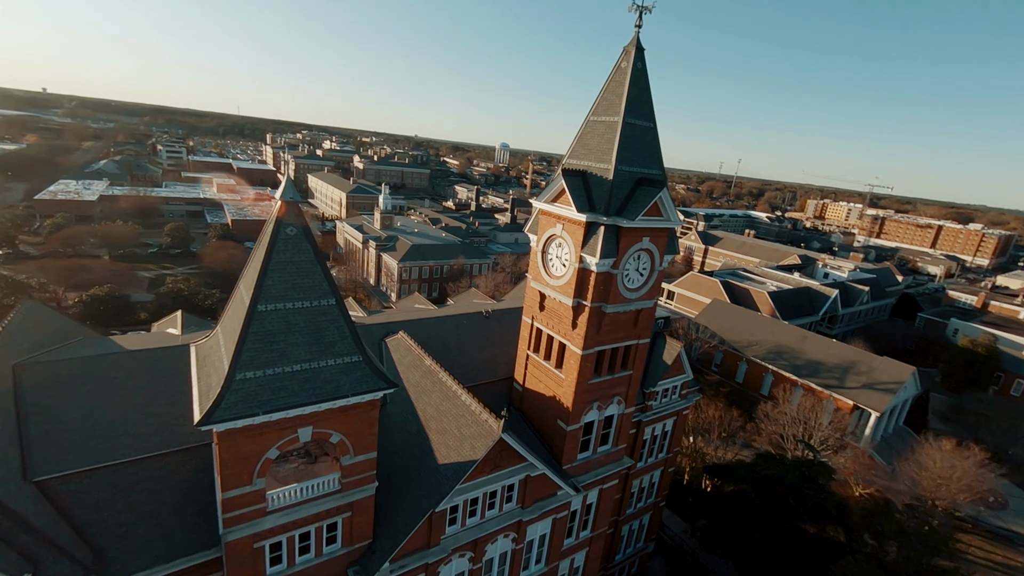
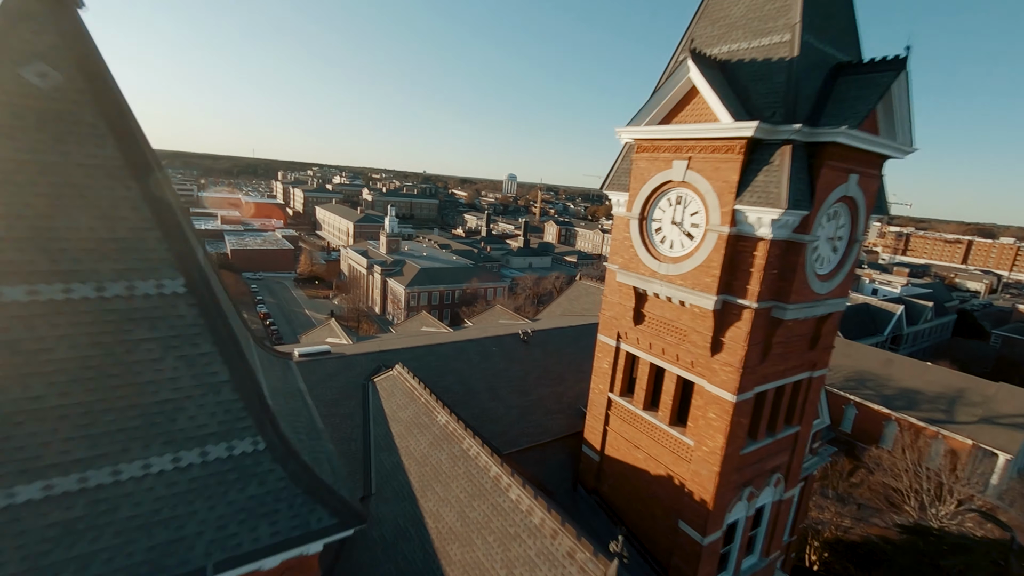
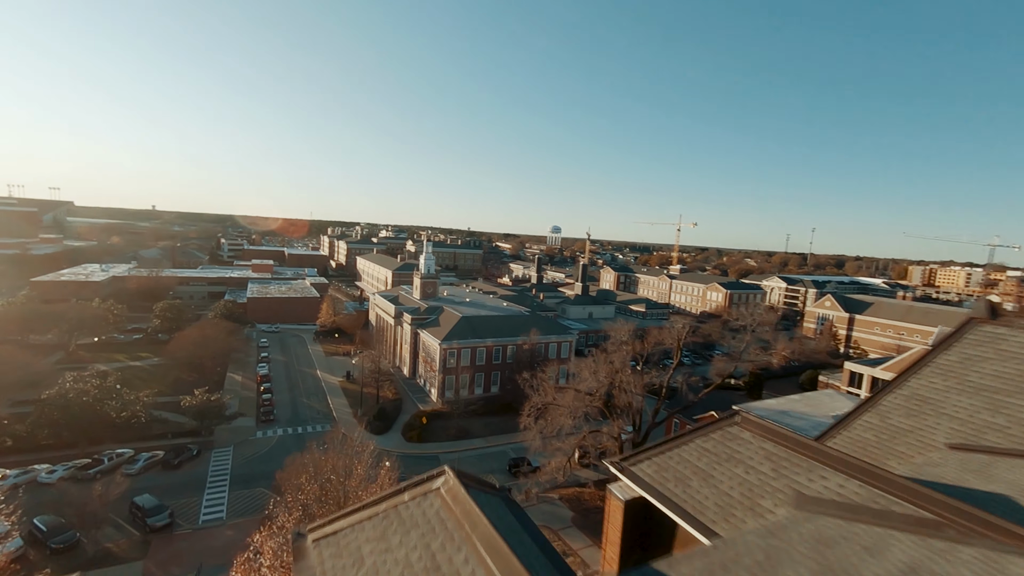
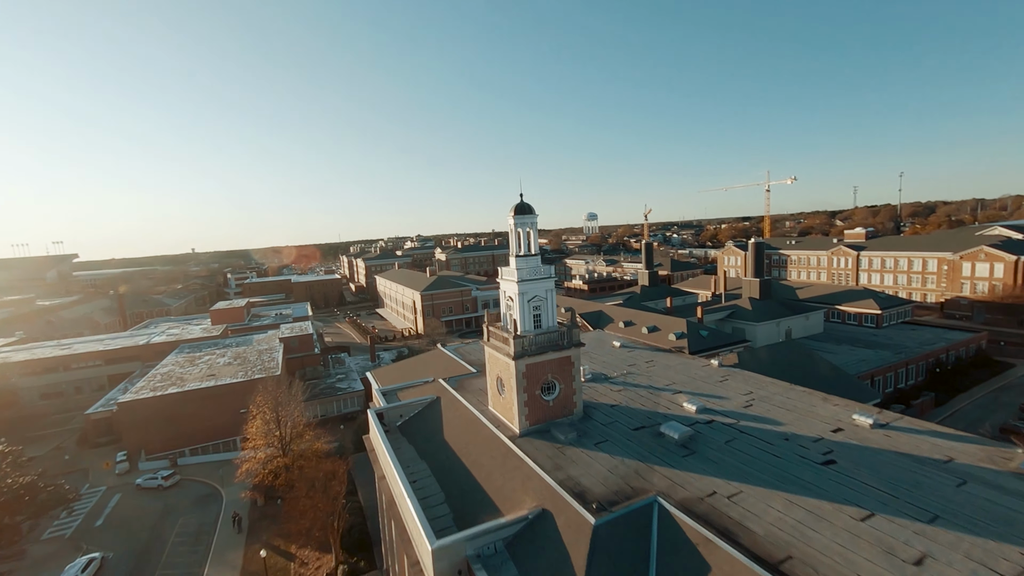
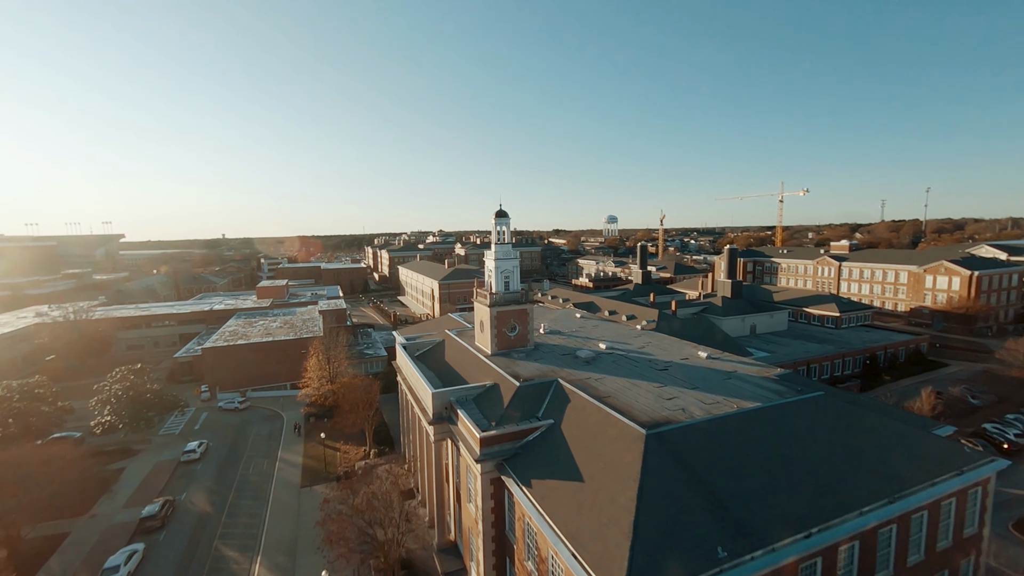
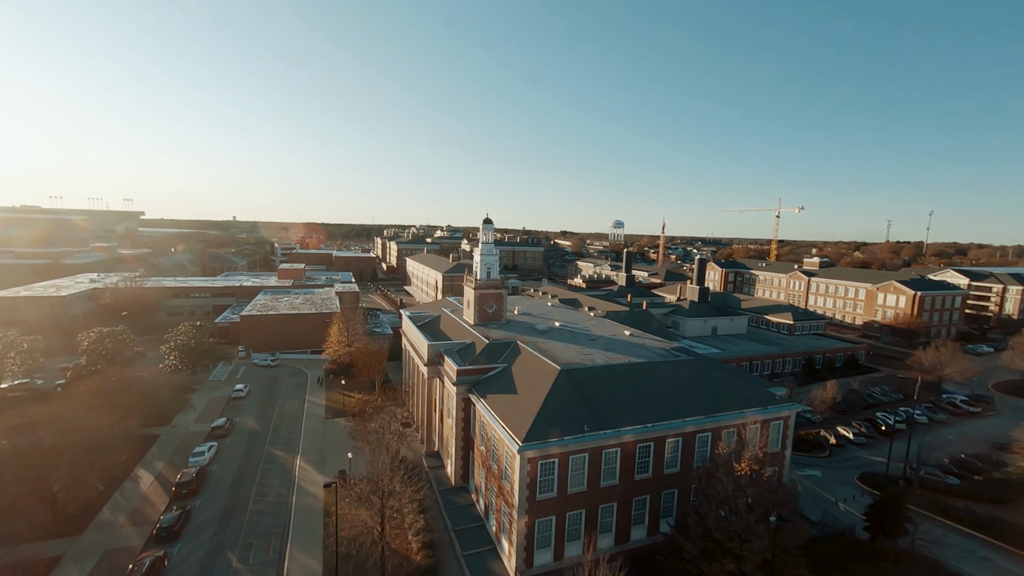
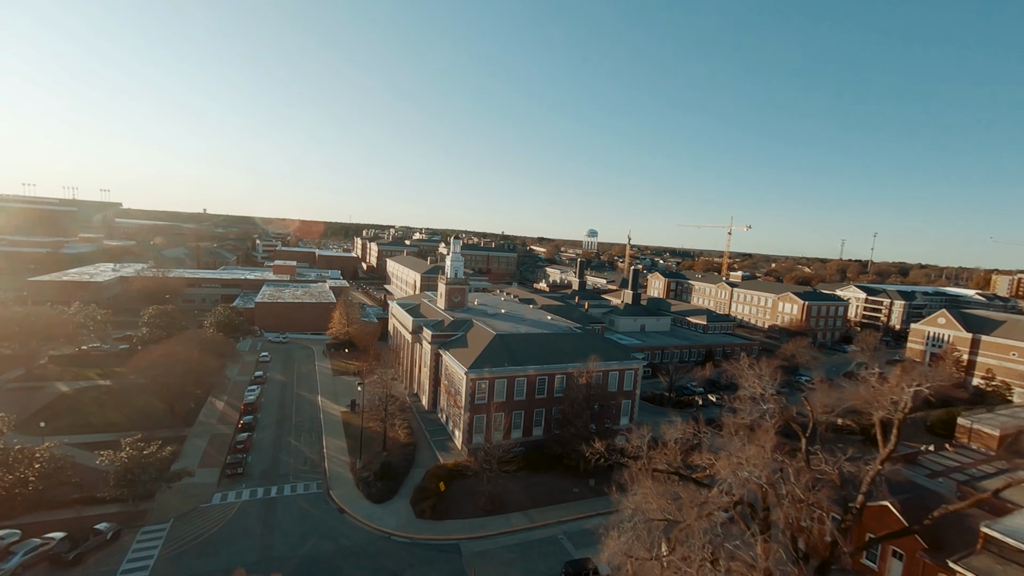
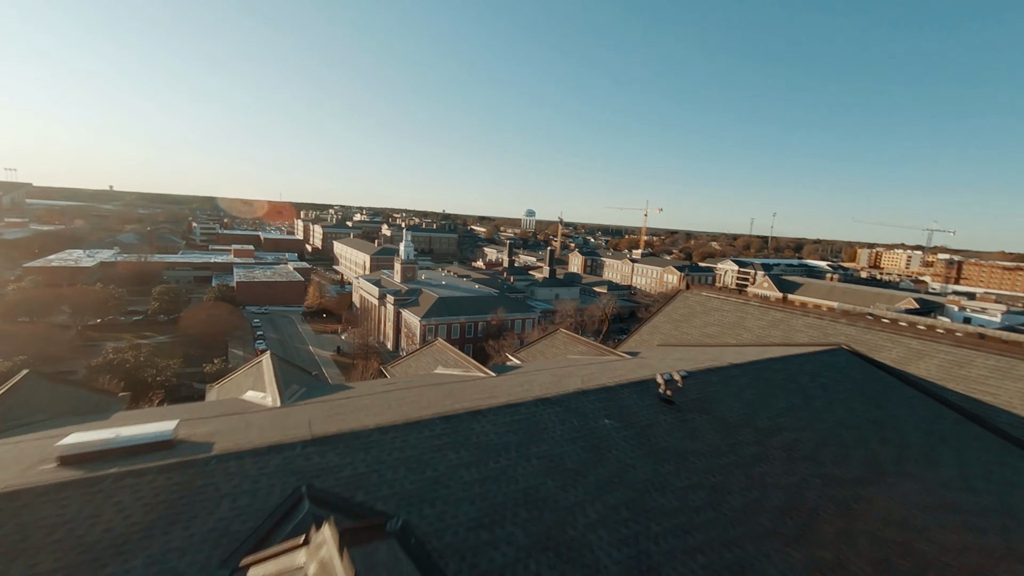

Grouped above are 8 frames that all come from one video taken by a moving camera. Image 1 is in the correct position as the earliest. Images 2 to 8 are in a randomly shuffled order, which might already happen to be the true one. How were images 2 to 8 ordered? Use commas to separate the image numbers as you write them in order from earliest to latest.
2, 8, 3, 7, 6, 5, 4
